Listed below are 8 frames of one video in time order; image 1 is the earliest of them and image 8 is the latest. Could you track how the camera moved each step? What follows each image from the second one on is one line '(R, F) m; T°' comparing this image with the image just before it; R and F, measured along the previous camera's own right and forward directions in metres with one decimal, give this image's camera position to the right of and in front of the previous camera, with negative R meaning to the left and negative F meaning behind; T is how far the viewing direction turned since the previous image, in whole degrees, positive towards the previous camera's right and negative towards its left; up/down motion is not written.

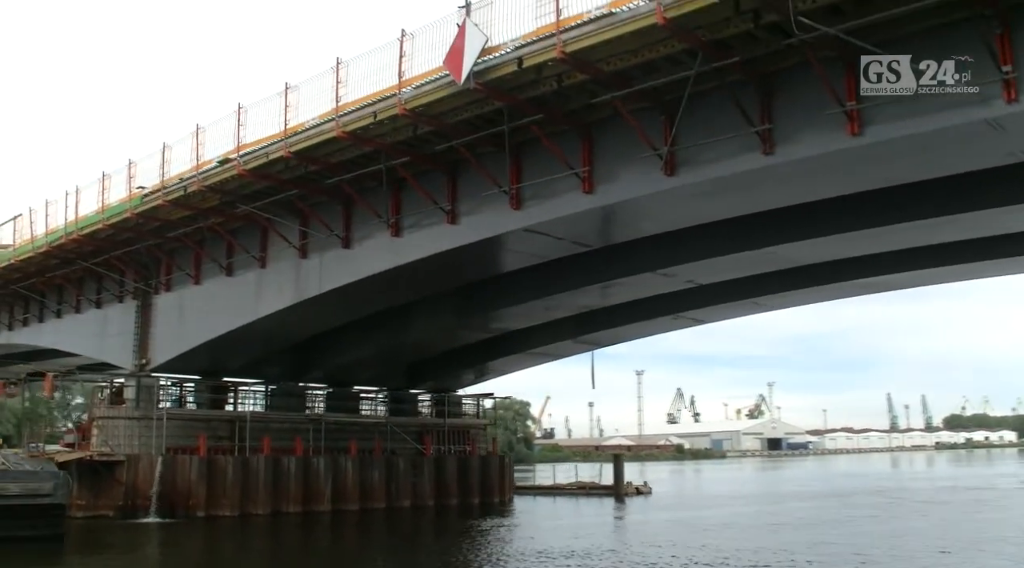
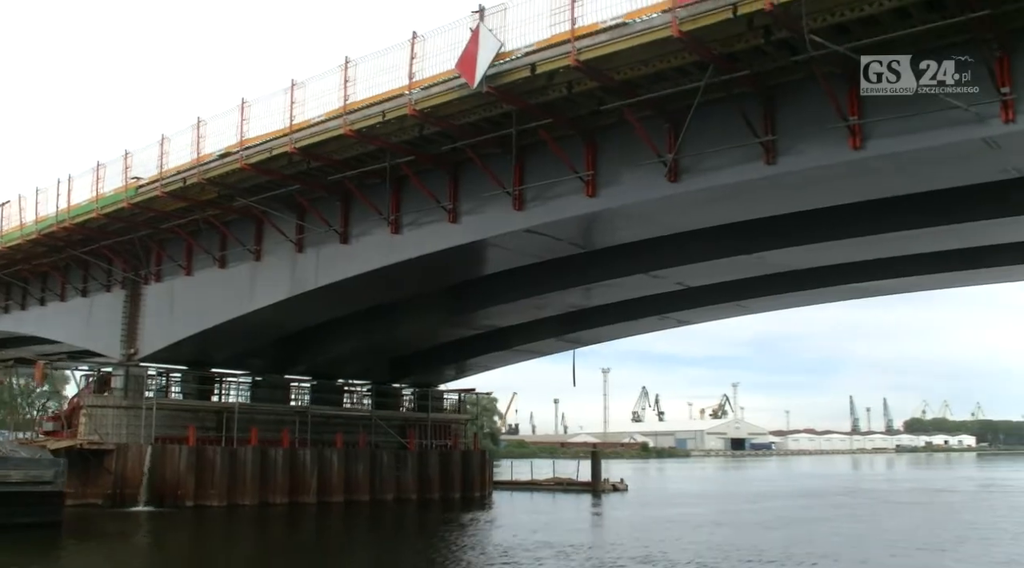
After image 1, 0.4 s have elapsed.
(-0.9, -0.5) m; +2°
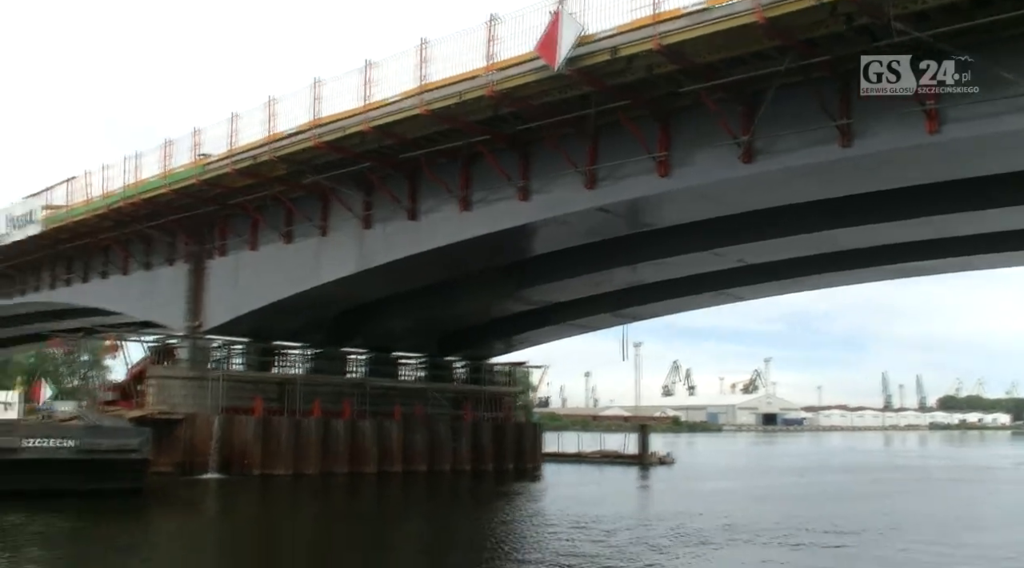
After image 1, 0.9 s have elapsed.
(-1.2, -0.5) m; -1°
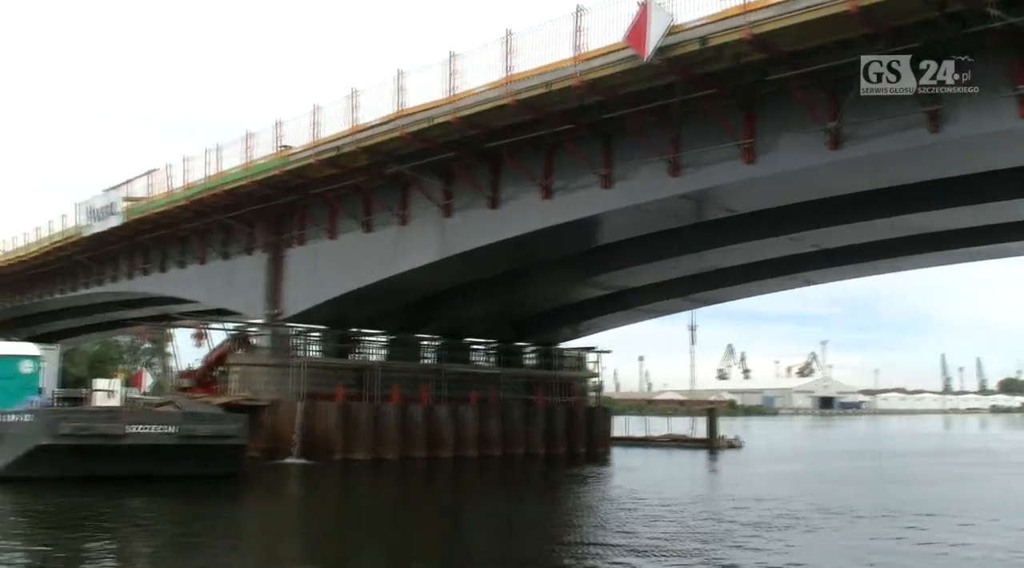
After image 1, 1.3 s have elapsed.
(-1.0, -0.3) m; -2°
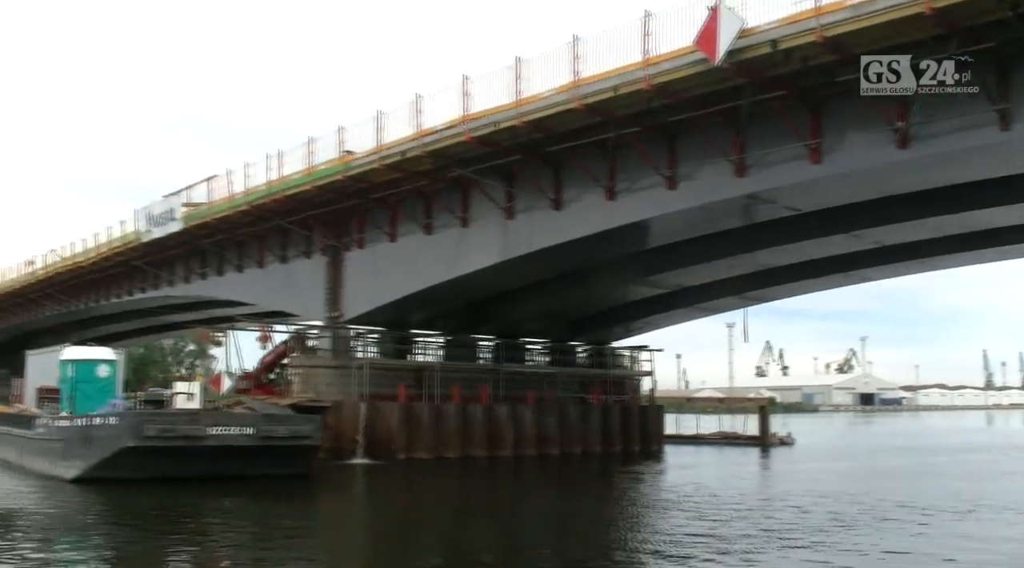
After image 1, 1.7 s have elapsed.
(-1.0, -0.4) m; -1°
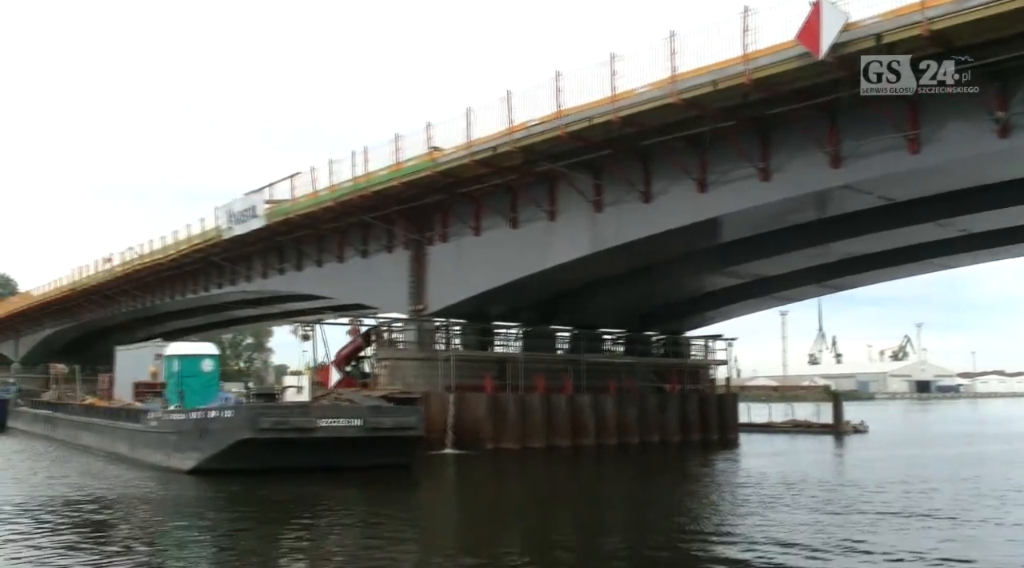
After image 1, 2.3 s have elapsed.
(-1.6, -0.5) m; -2°
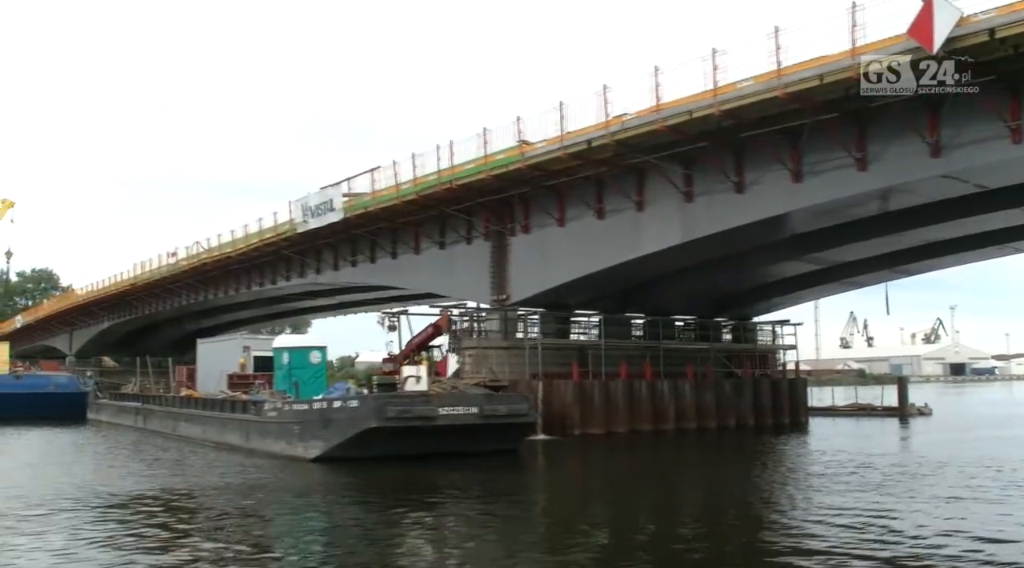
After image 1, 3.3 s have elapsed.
(-2.6, -0.8) m; 0°
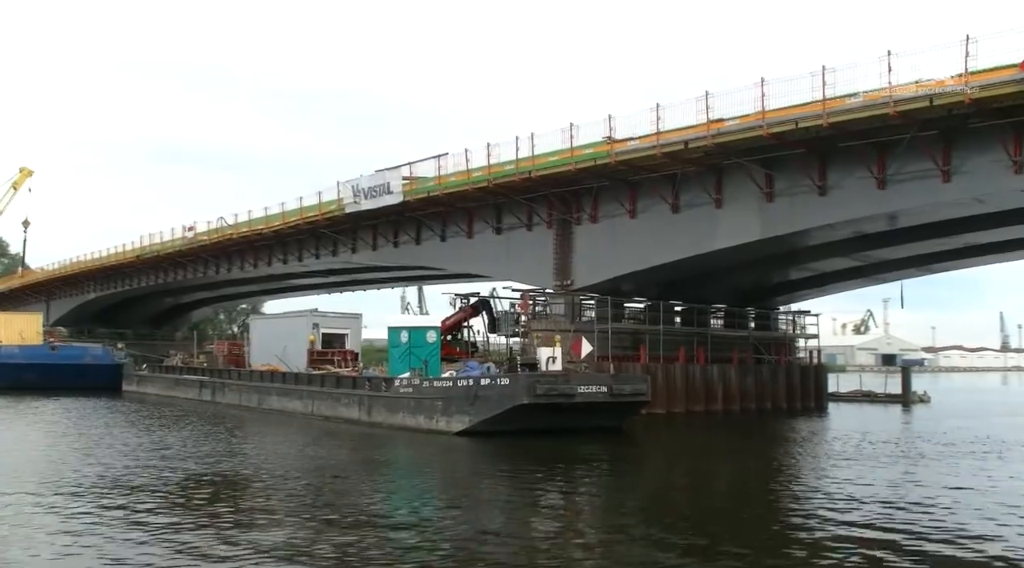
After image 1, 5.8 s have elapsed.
(-6.5, -1.3) m; +7°
